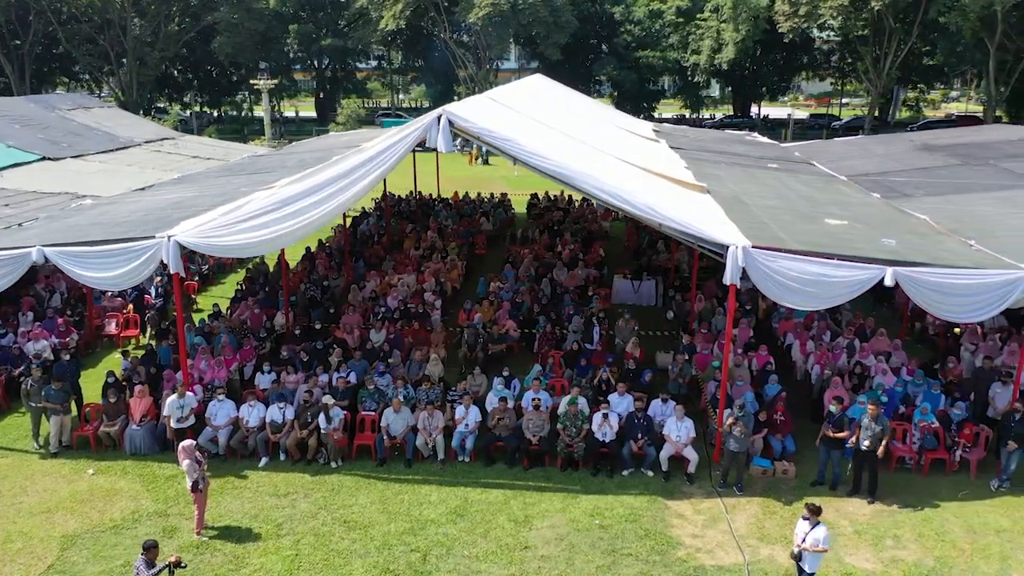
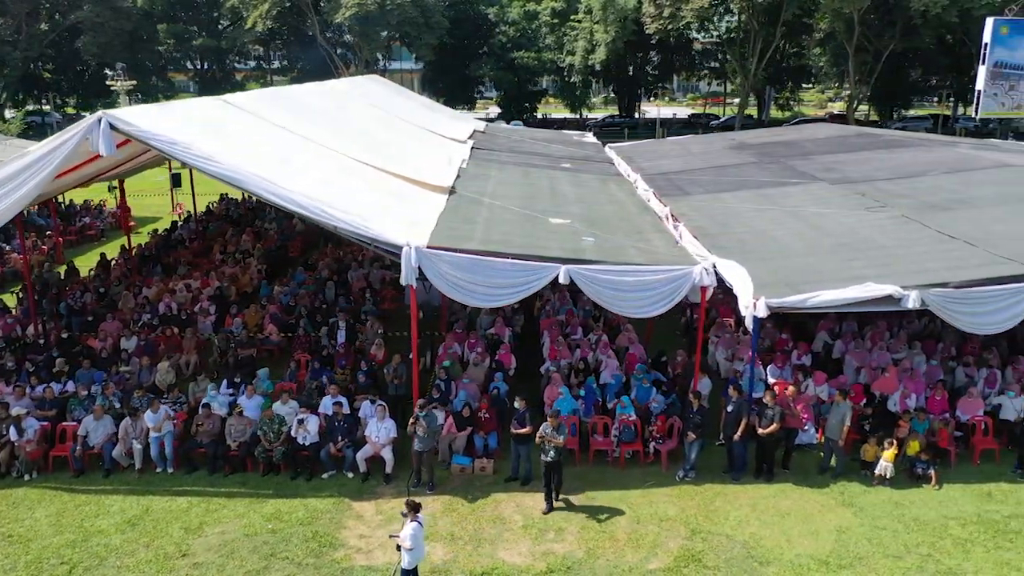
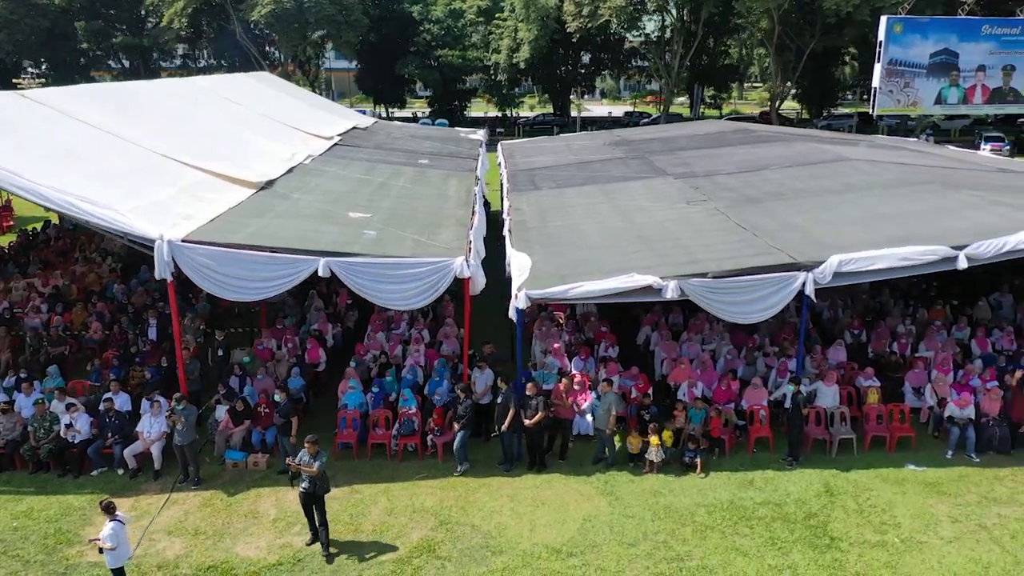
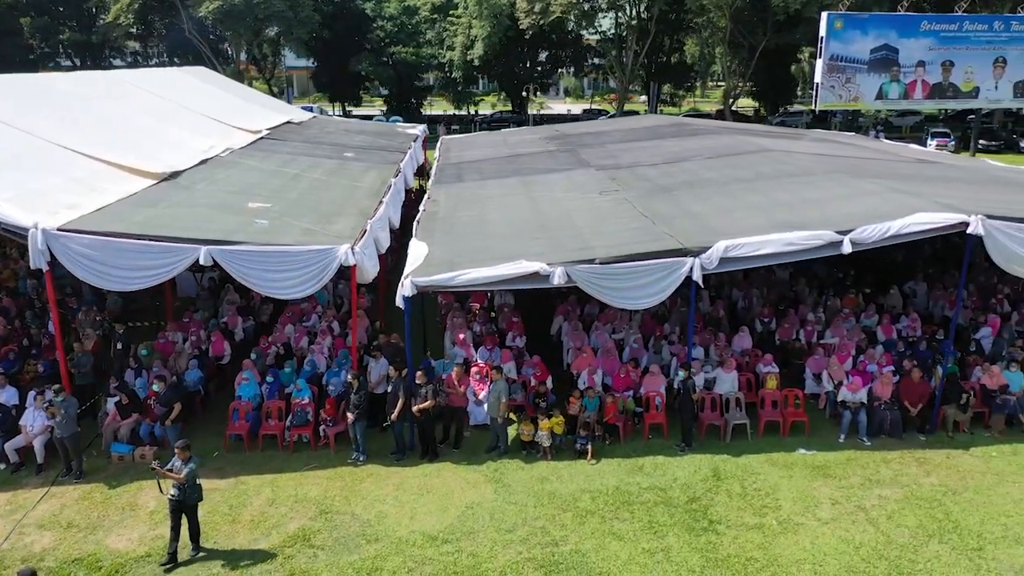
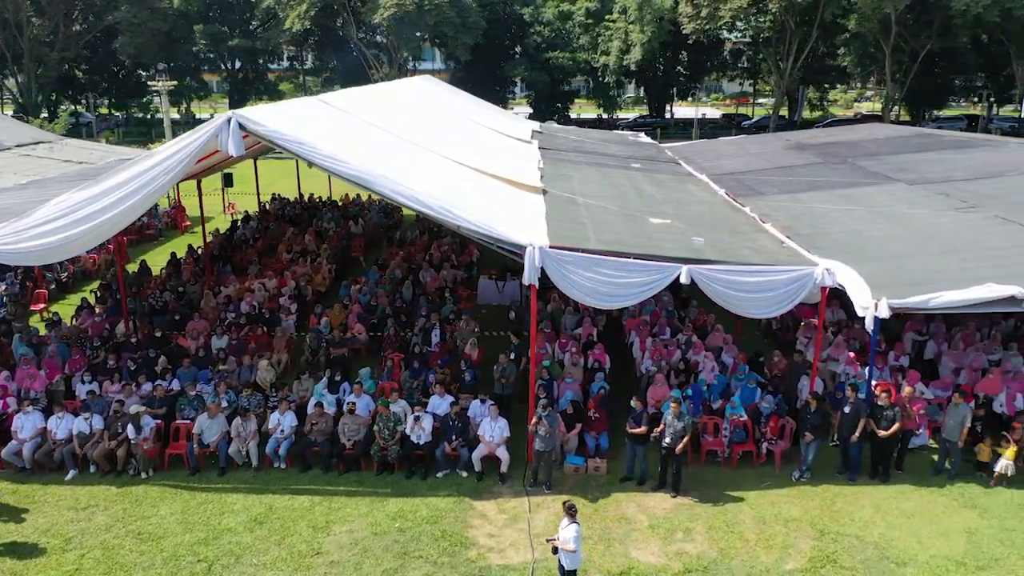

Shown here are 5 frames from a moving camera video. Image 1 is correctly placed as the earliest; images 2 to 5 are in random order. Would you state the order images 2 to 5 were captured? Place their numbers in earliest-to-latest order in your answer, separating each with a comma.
5, 2, 3, 4
